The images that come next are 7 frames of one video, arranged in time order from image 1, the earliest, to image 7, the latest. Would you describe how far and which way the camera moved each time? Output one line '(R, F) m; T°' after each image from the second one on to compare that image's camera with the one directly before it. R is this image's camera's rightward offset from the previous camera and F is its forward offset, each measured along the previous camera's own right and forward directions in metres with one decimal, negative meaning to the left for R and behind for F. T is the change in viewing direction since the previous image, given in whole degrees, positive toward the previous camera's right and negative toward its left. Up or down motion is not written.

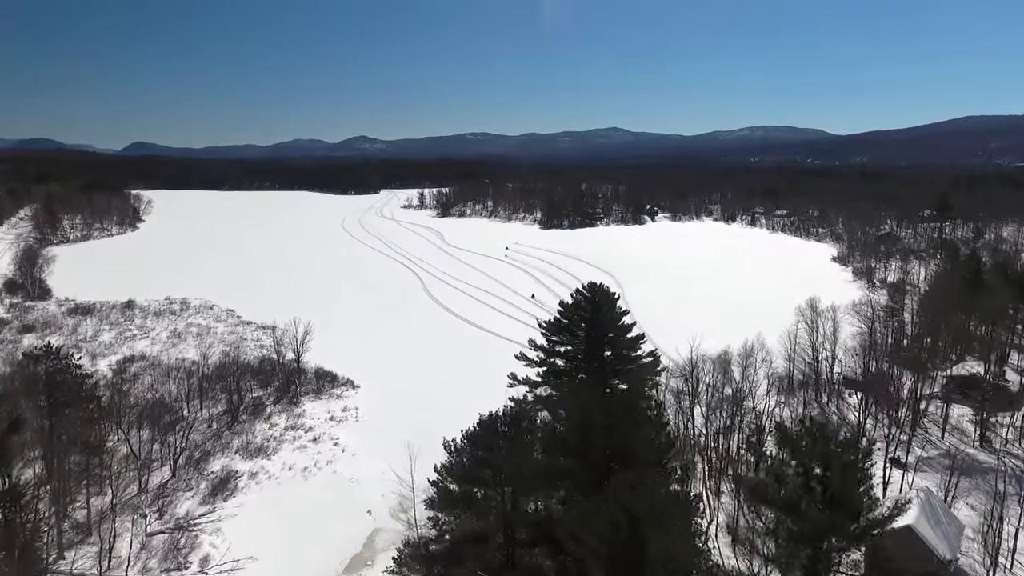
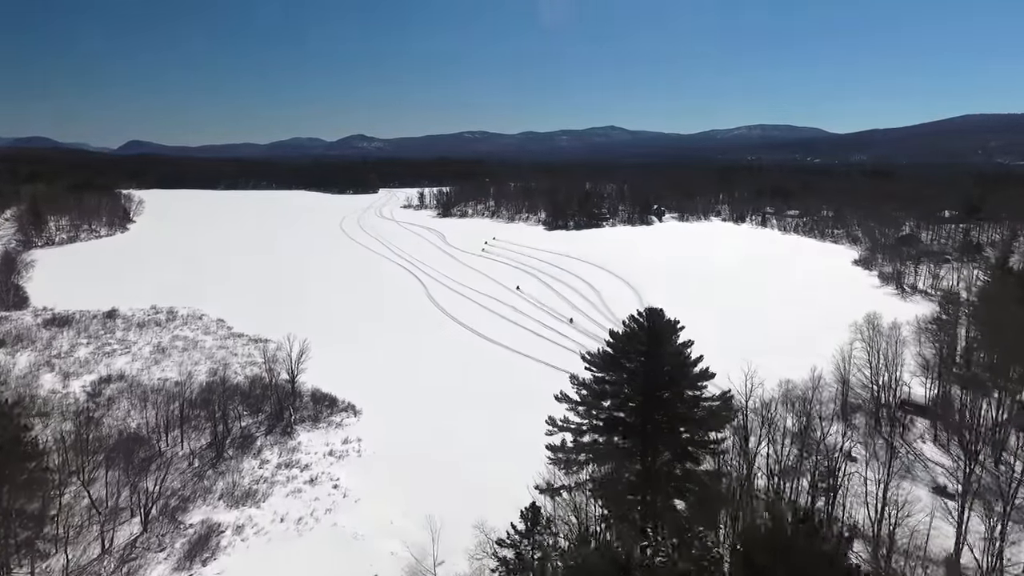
(-1.0, +2.7) m; 0°
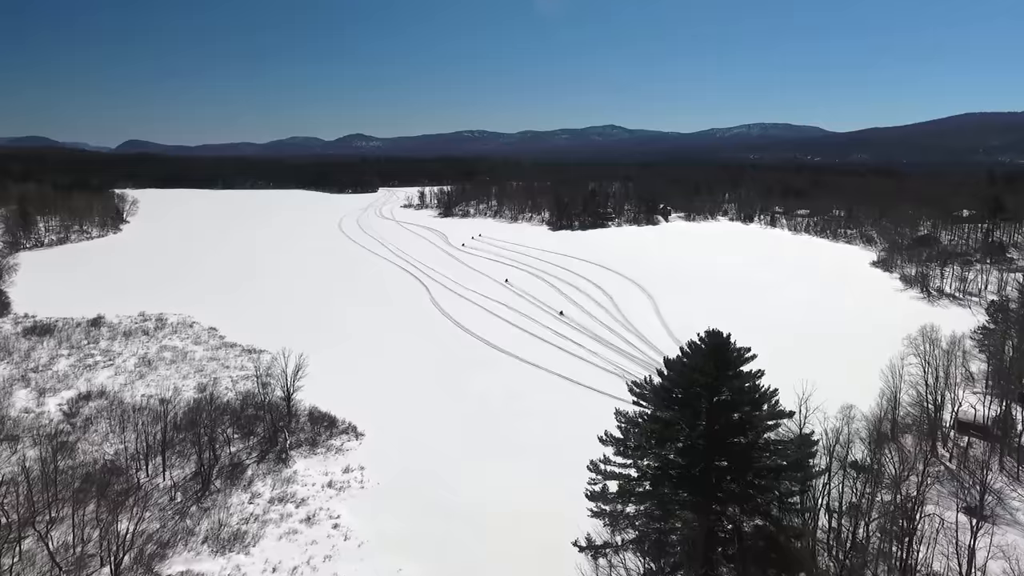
(-0.7, +2.1) m; 0°
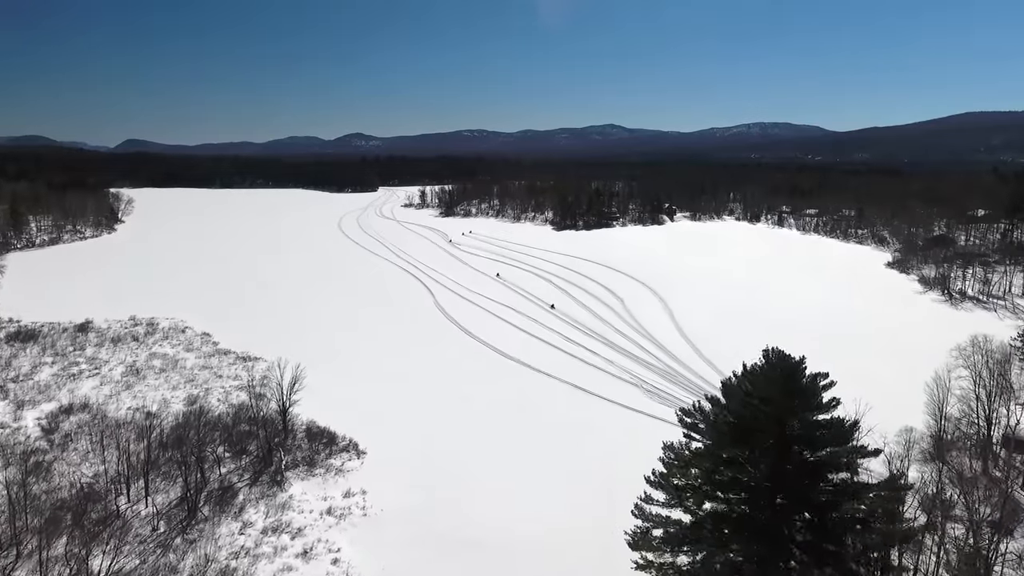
(-0.5, +1.6) m; 0°
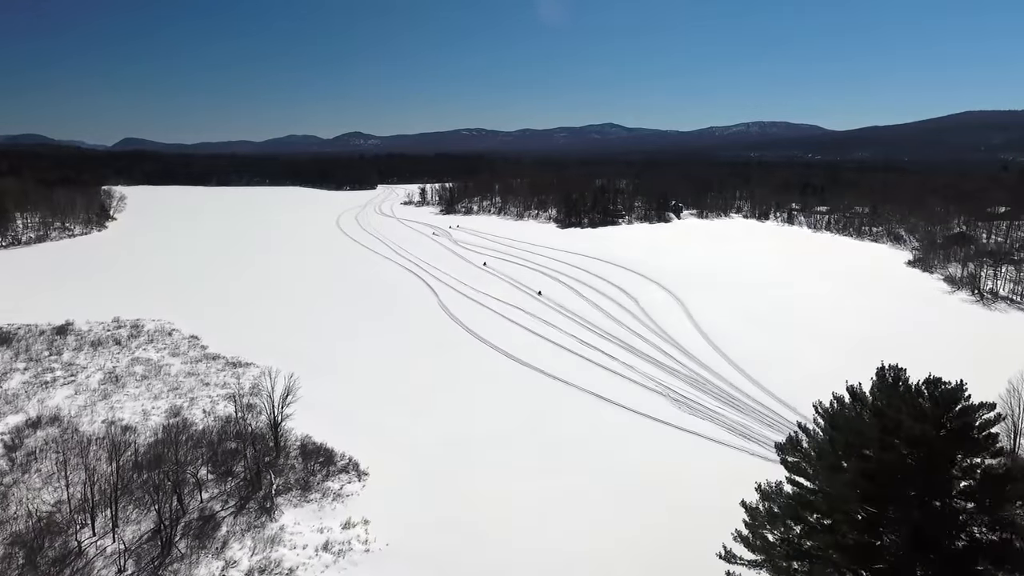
(-0.7, +2.2) m; 0°
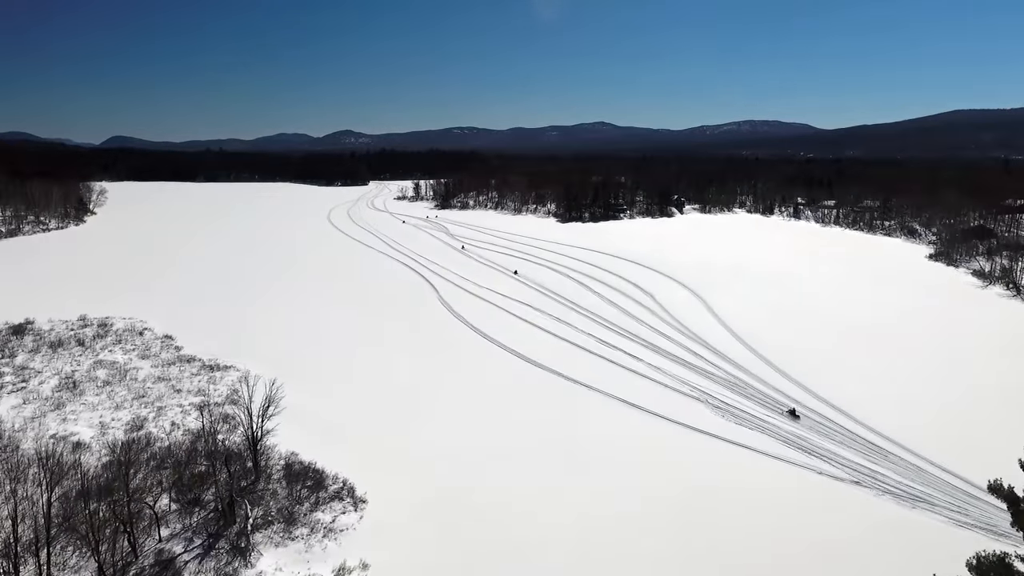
(-0.9, +2.8) m; +1°
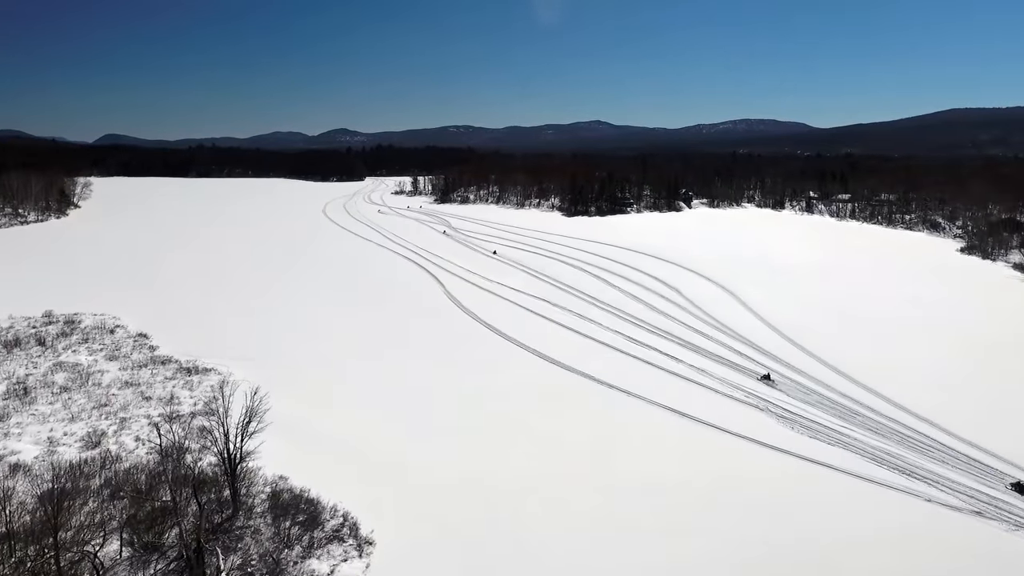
(-1.0, +3.0) m; 0°
